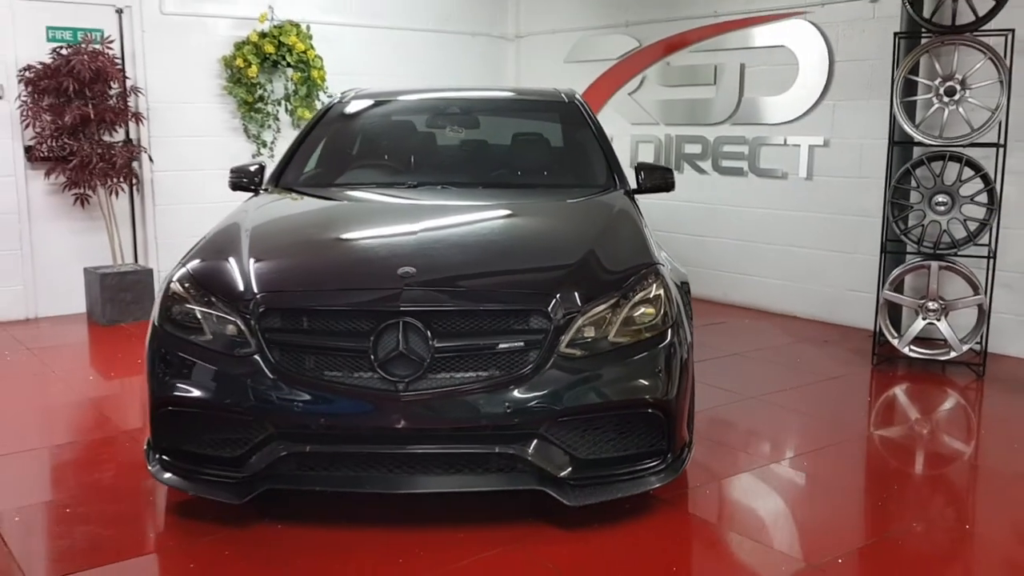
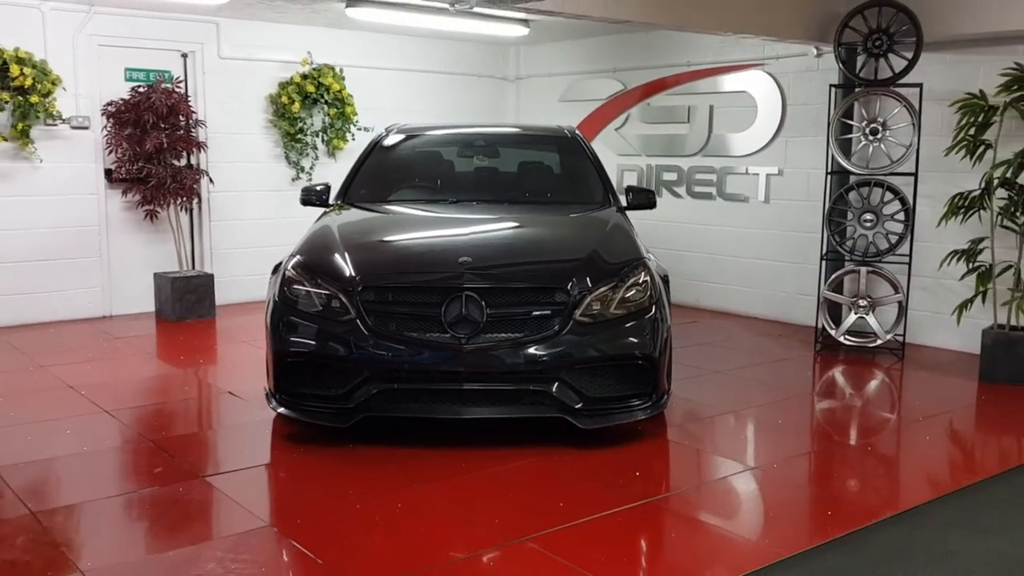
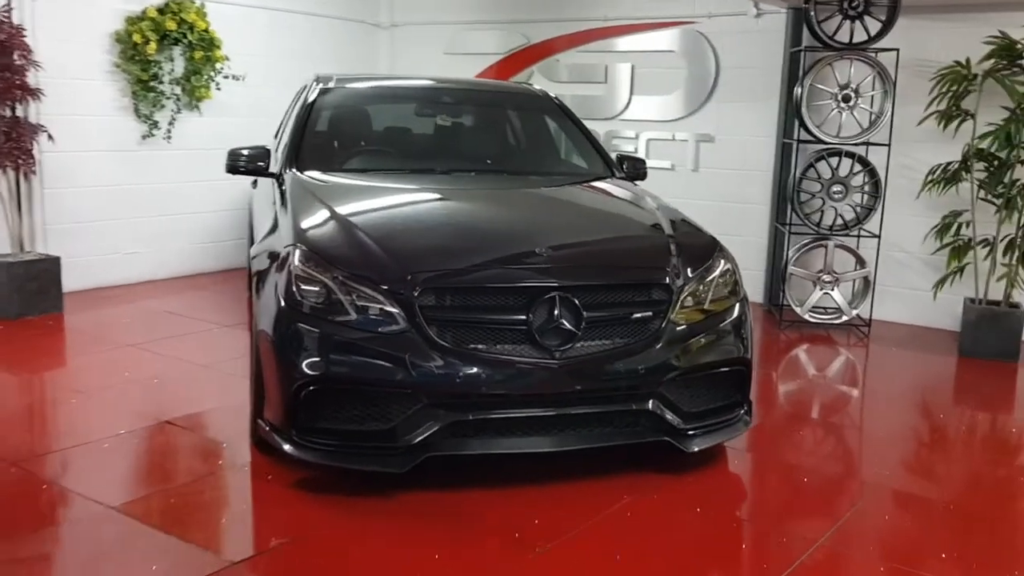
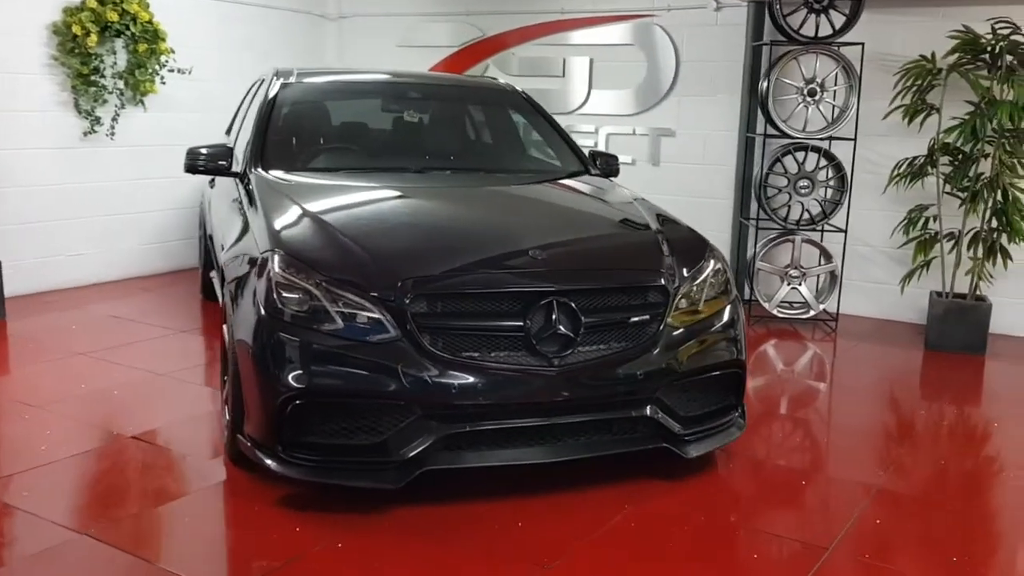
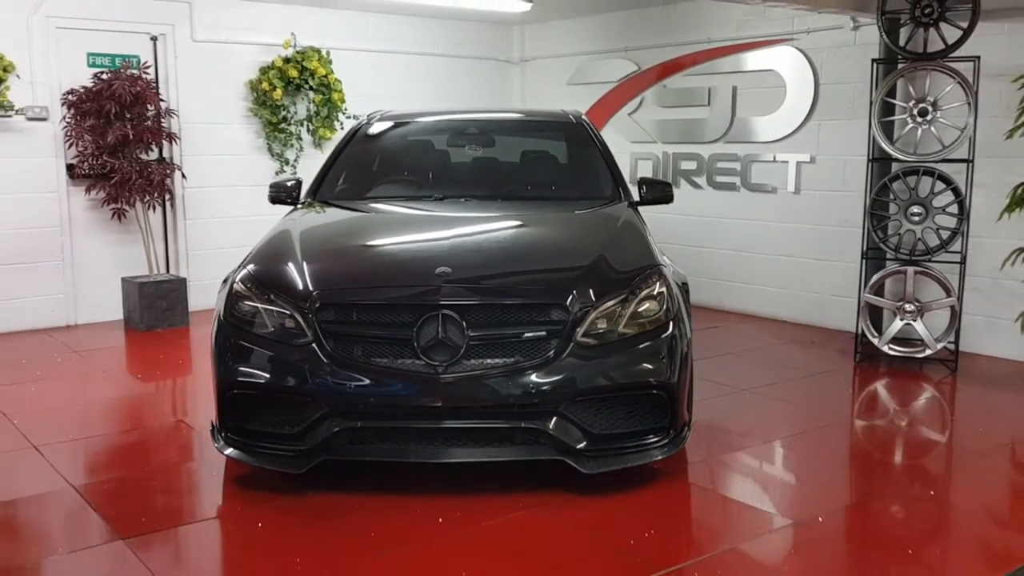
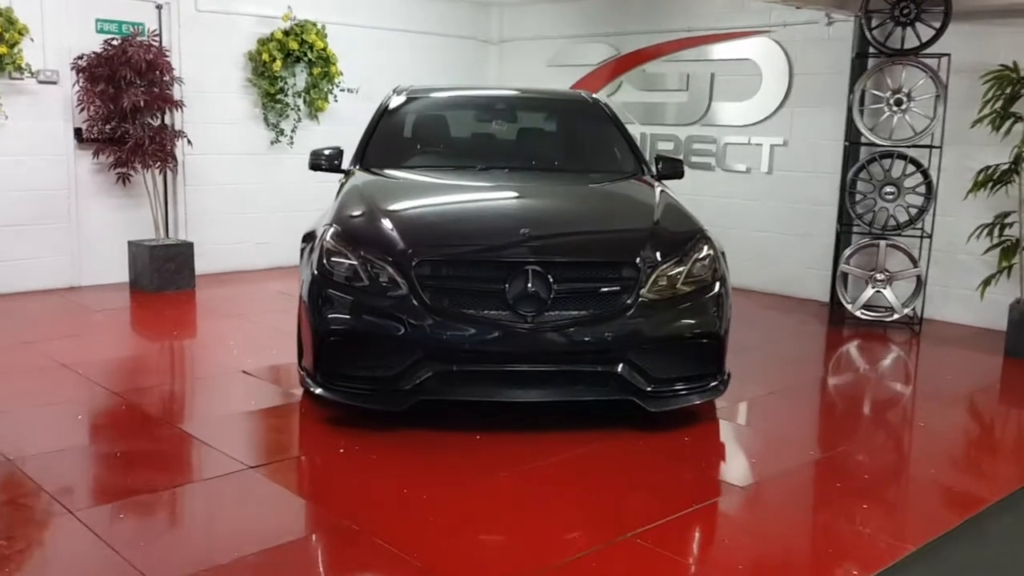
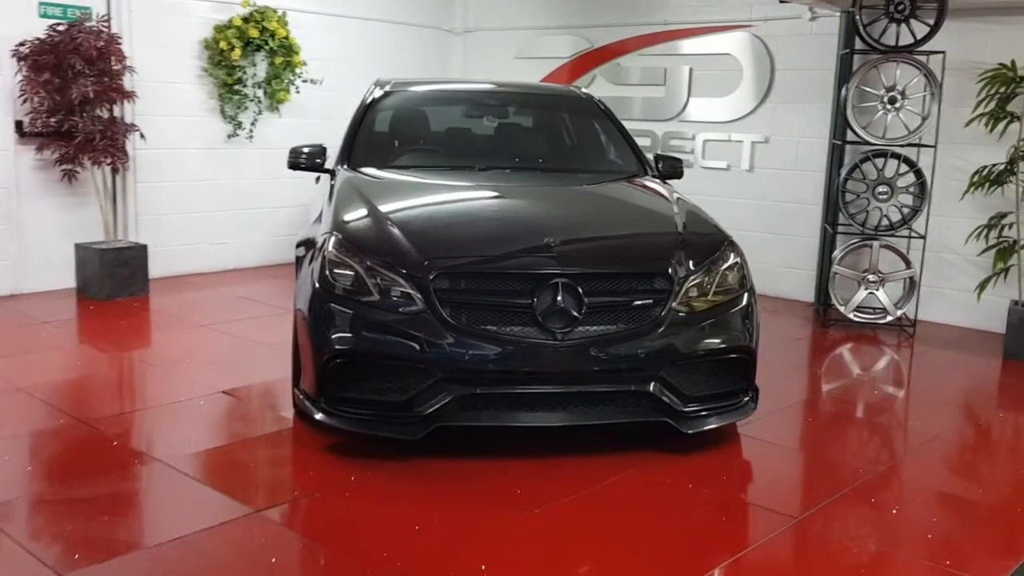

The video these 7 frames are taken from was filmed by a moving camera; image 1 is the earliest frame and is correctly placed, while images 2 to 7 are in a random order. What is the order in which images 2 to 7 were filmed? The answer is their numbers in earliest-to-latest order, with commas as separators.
5, 2, 6, 7, 3, 4
